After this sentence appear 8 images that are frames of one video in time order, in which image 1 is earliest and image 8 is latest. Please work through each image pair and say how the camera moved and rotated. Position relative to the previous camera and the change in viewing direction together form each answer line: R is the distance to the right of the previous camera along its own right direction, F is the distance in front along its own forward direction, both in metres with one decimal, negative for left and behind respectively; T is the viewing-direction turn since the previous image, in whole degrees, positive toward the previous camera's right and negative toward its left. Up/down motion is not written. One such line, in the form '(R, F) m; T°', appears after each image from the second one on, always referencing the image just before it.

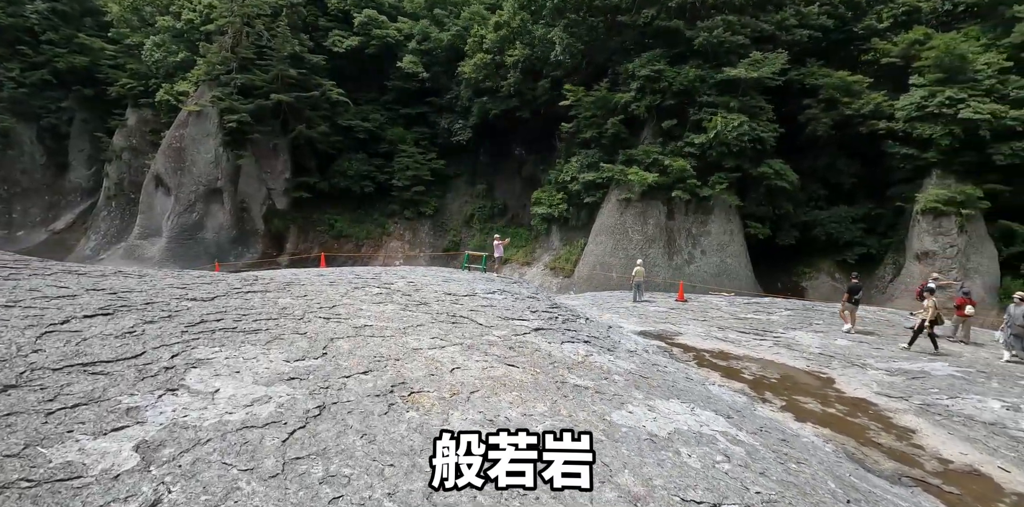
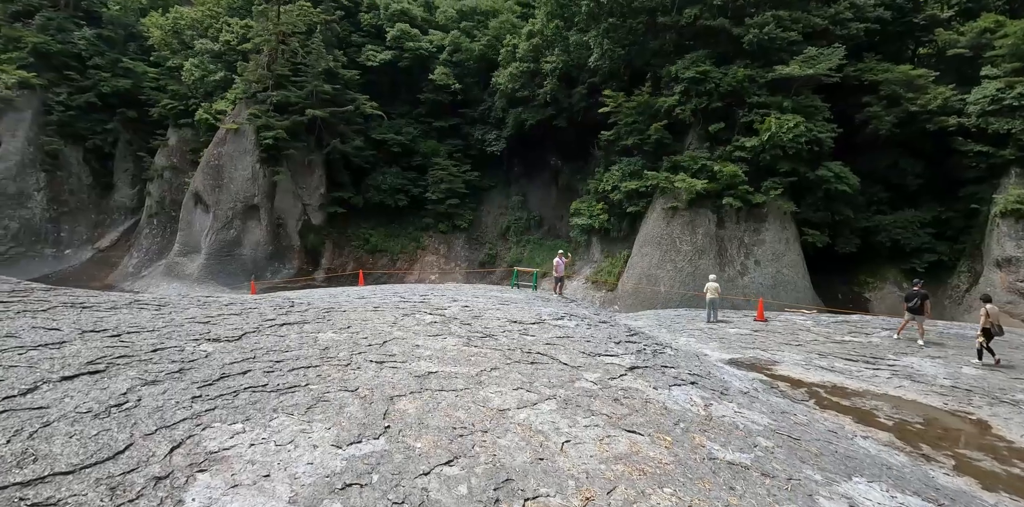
(-0.5, +0.9) m; -3°
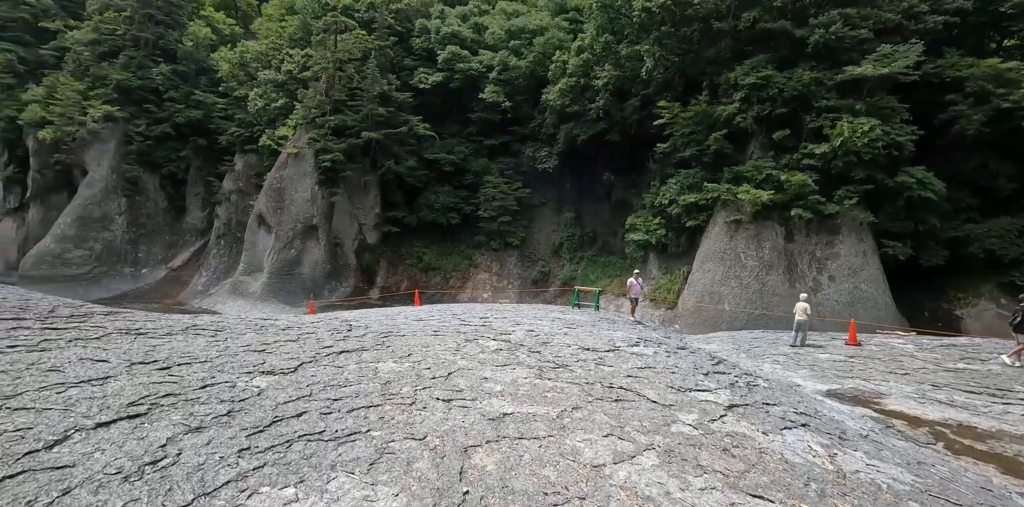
(-0.2, +0.4) m; -6°
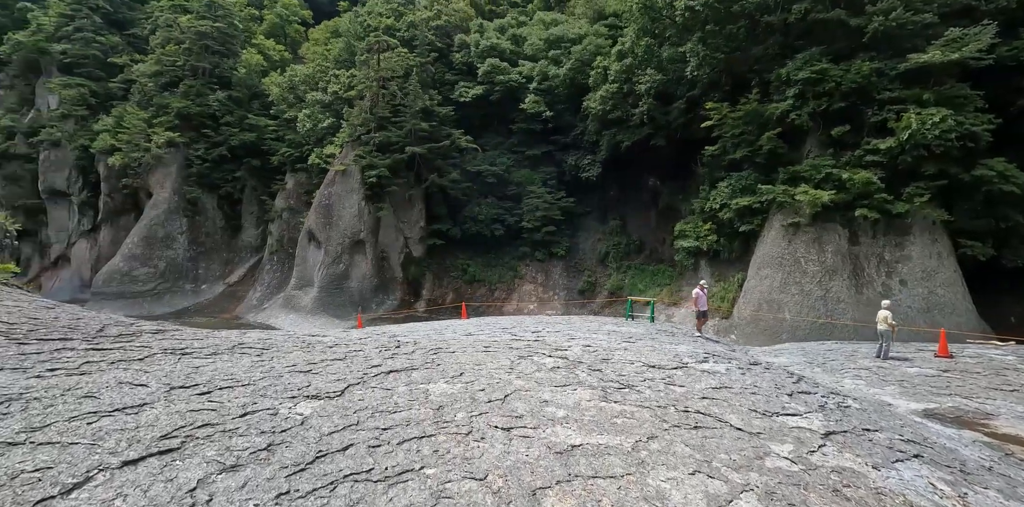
(-0.1, +0.3) m; -5°
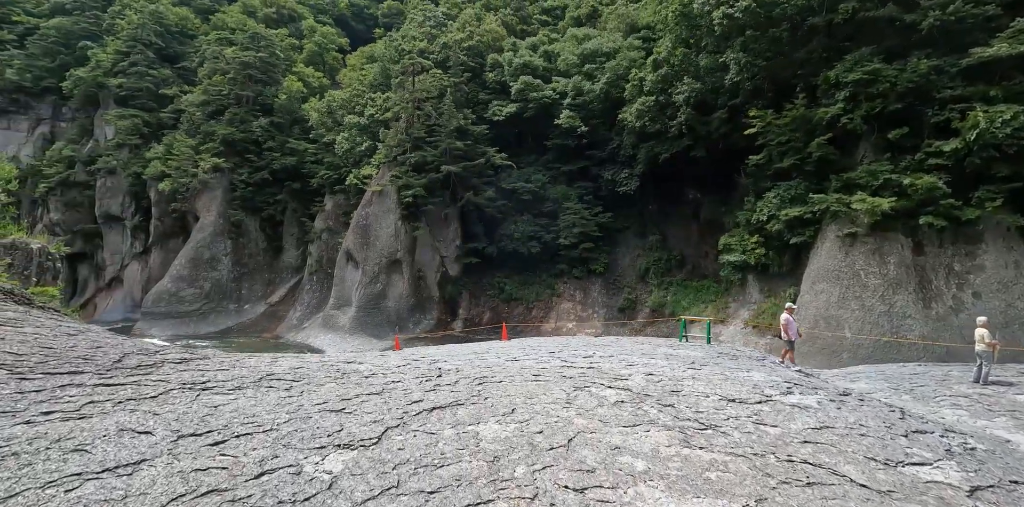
(-0.1, +0.4) m; -4°
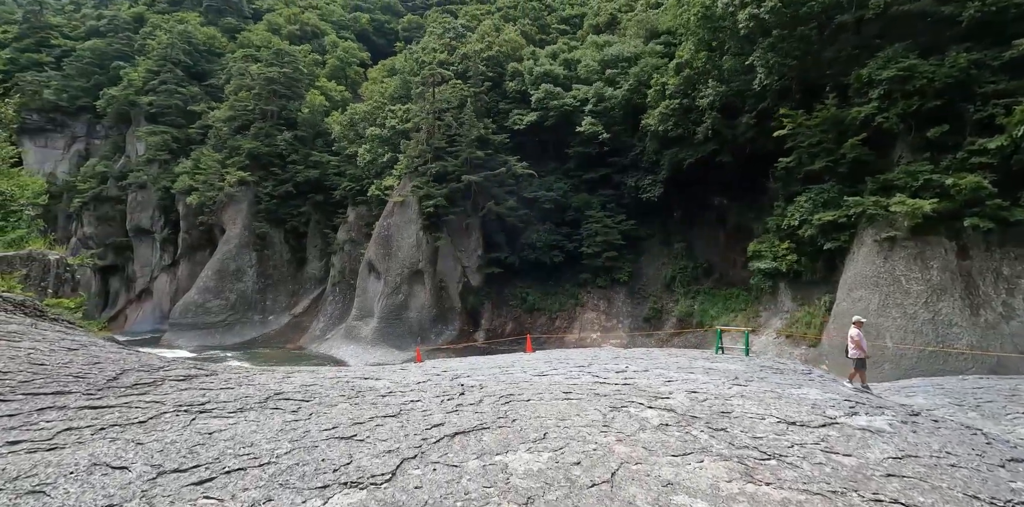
(0.0, +0.3) m; -2°
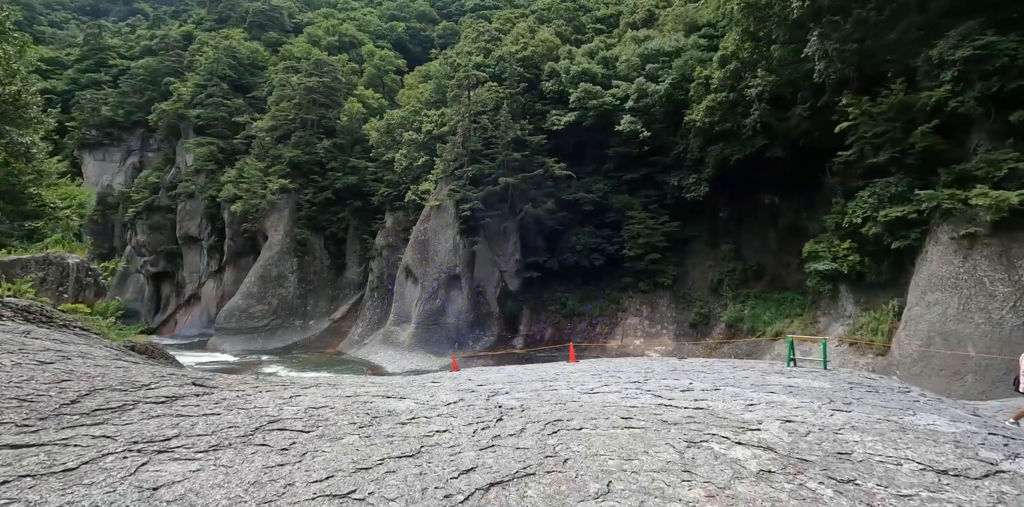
(-0.1, +0.6) m; -4°
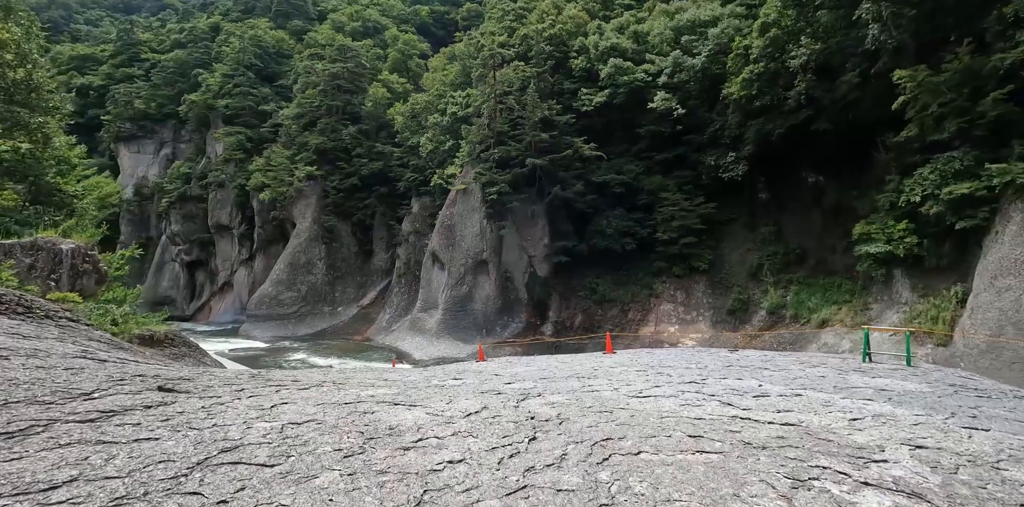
(0.0, +0.7) m; -3°
